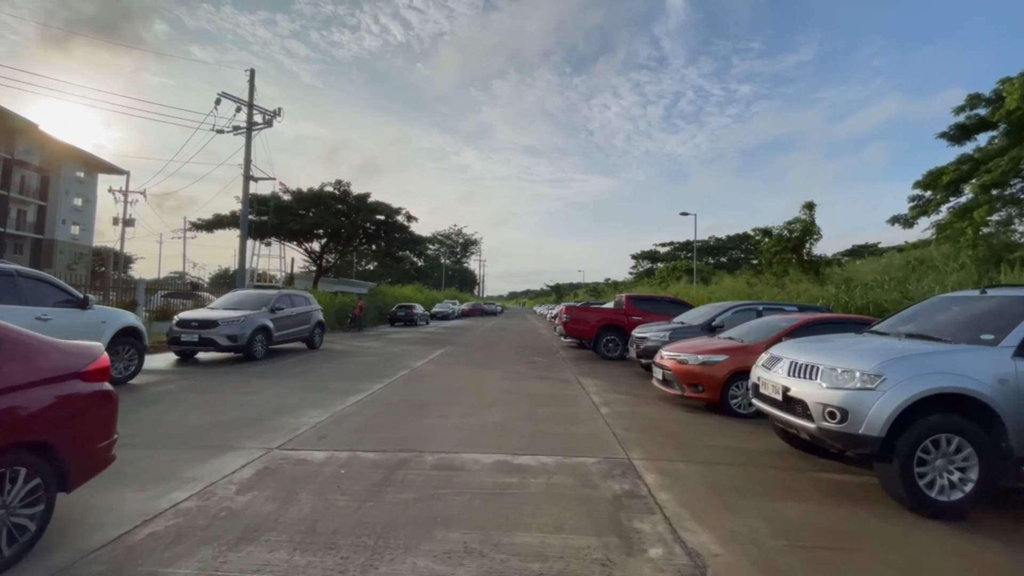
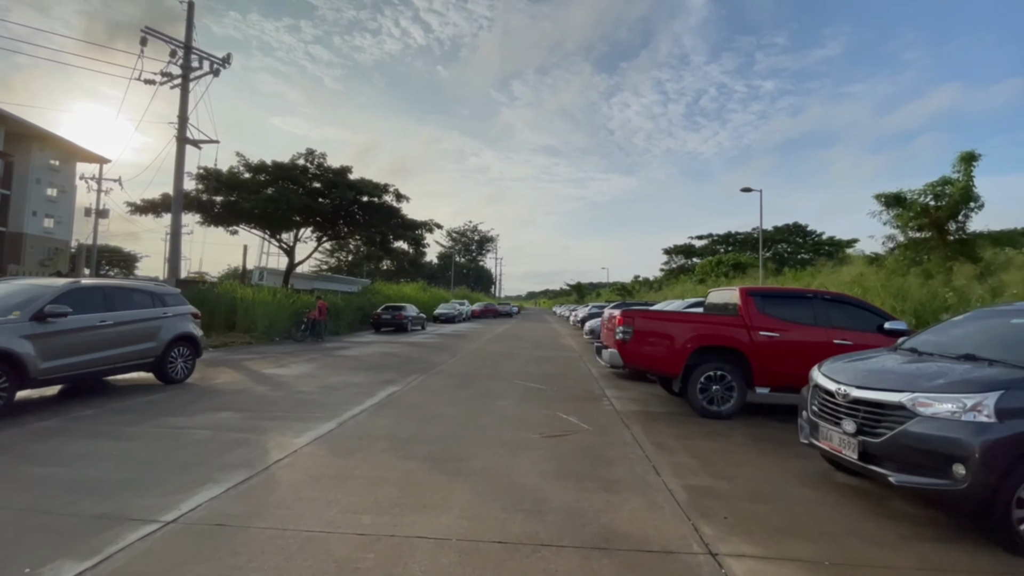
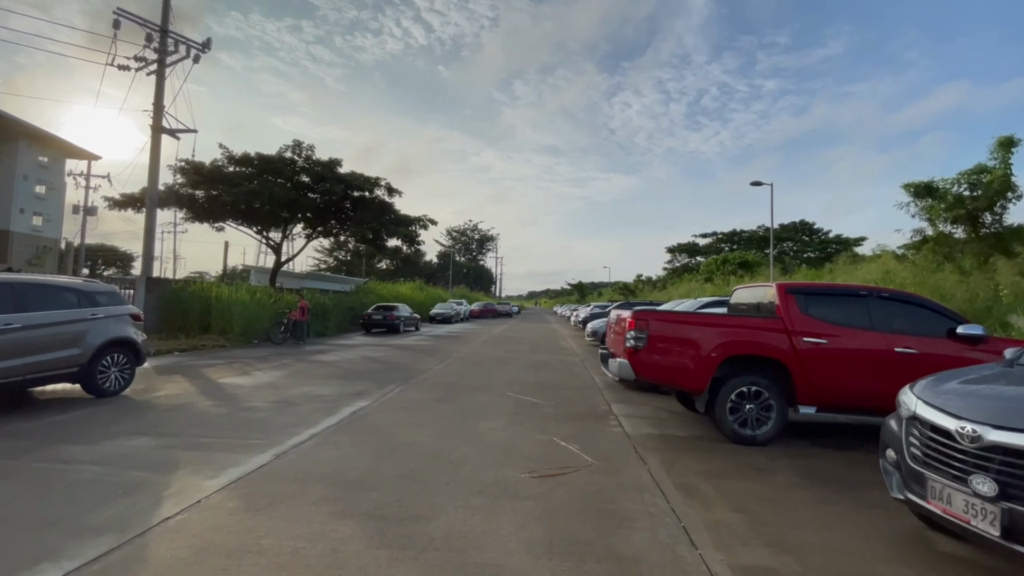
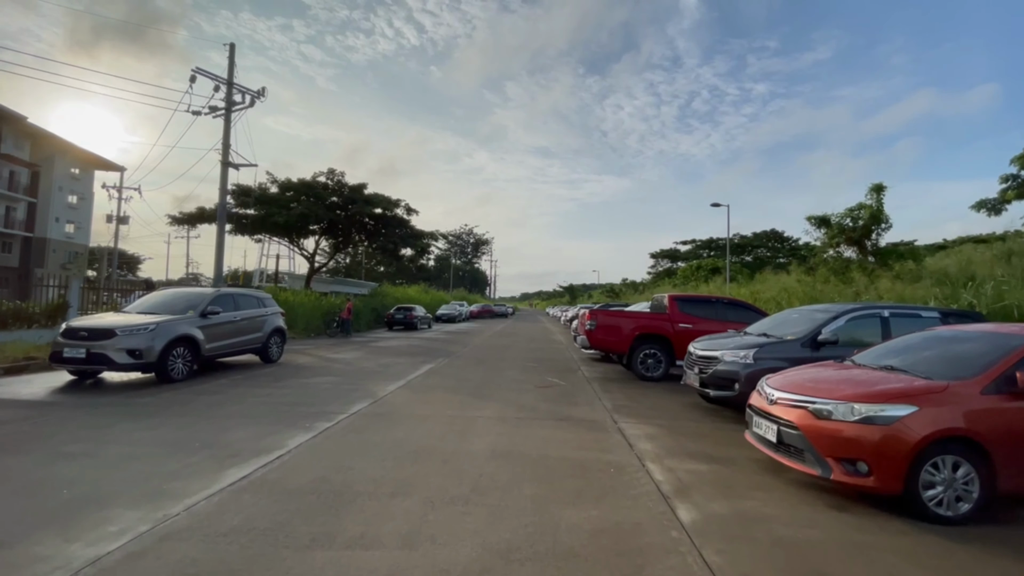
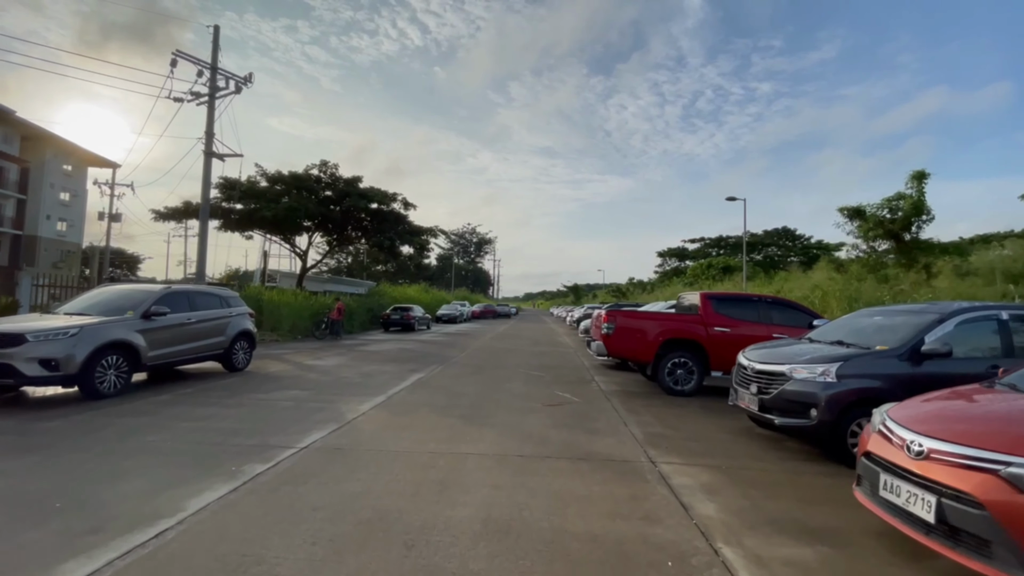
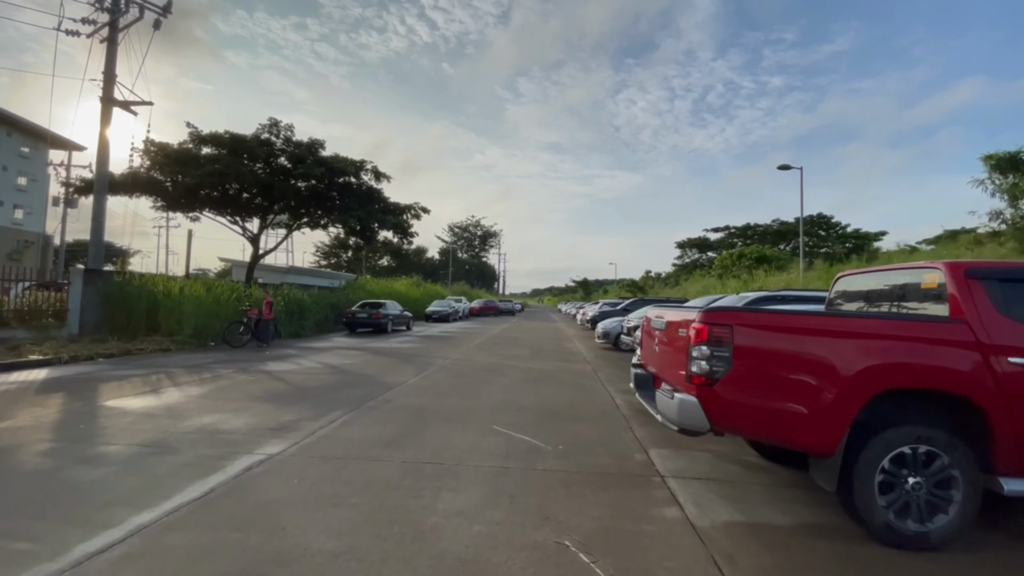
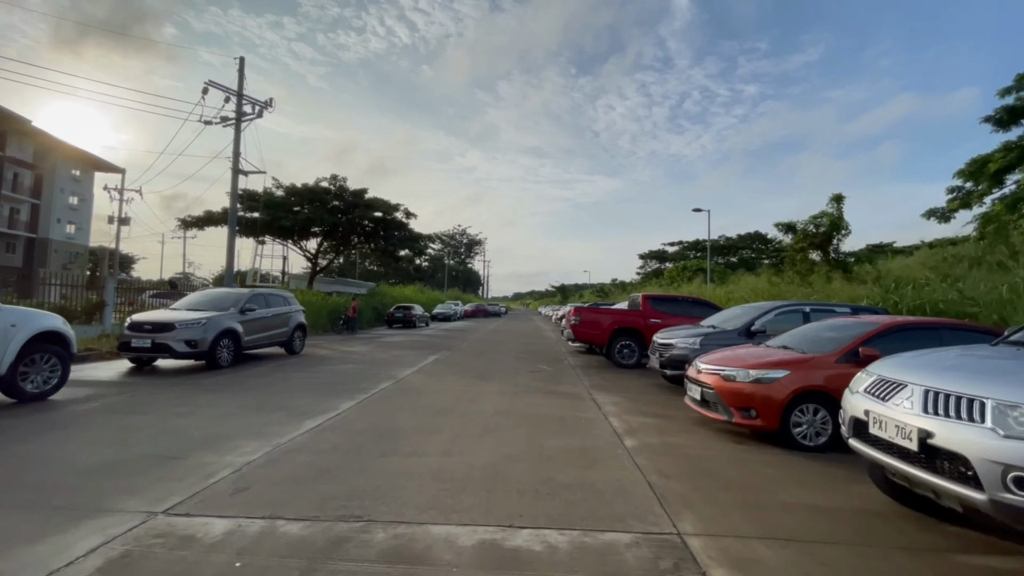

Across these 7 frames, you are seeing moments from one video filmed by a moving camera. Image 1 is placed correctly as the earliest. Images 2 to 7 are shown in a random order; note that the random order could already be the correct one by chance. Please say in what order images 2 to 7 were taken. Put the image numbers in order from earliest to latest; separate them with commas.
7, 4, 5, 2, 3, 6
